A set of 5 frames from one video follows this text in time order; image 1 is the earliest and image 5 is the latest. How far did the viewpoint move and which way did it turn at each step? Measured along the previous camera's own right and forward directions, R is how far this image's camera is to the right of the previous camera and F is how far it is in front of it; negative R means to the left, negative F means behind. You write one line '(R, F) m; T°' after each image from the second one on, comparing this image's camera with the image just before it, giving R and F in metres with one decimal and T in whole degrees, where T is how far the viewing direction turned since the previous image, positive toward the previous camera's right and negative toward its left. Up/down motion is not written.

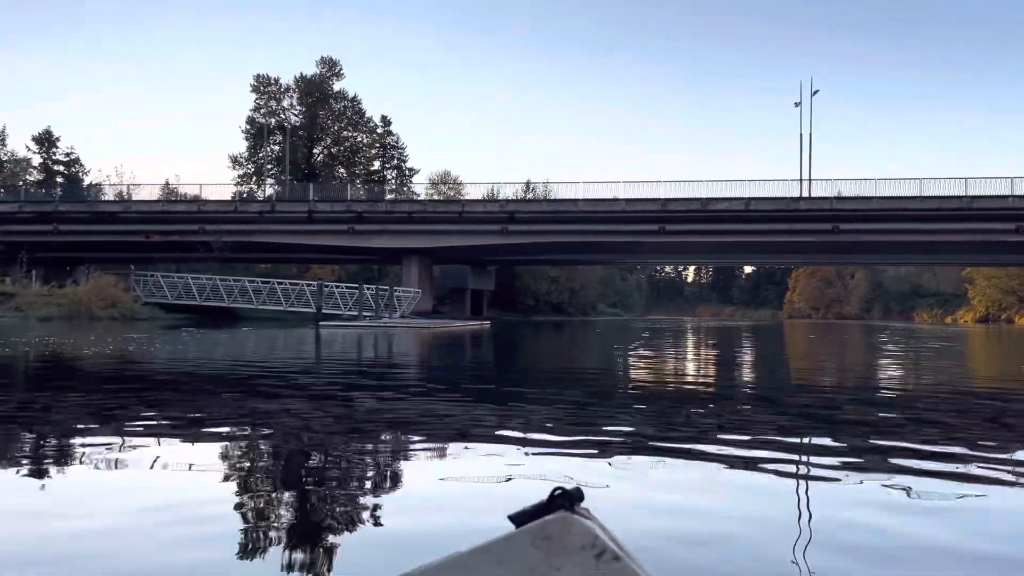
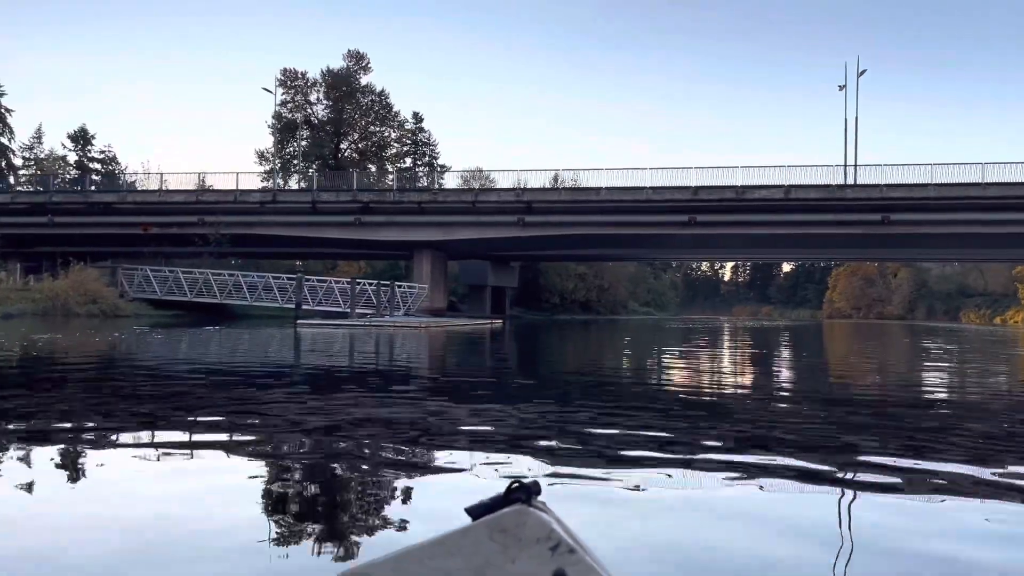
(+0.3, +1.0) m; -2°
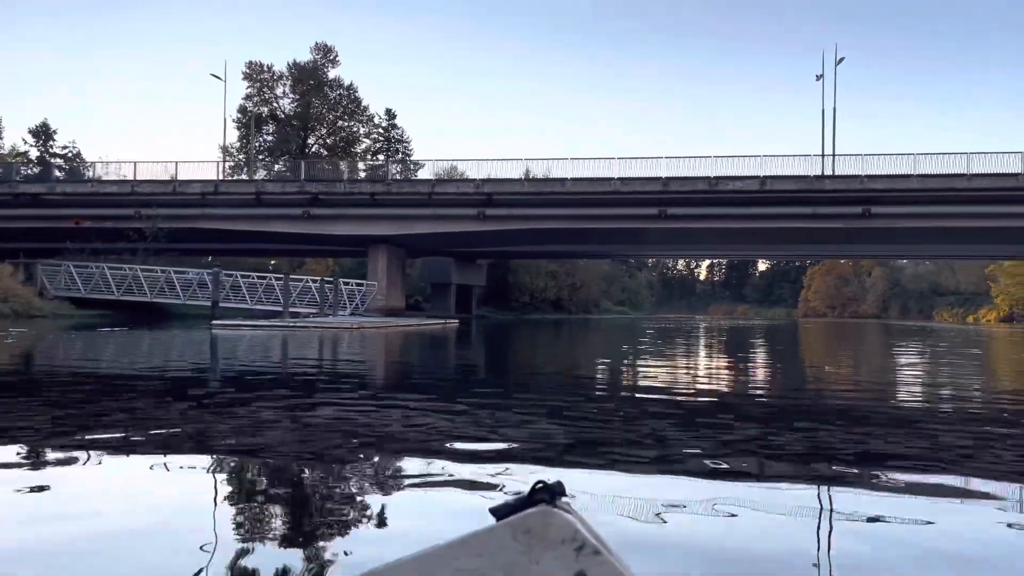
(+0.2, +0.8) m; +1°
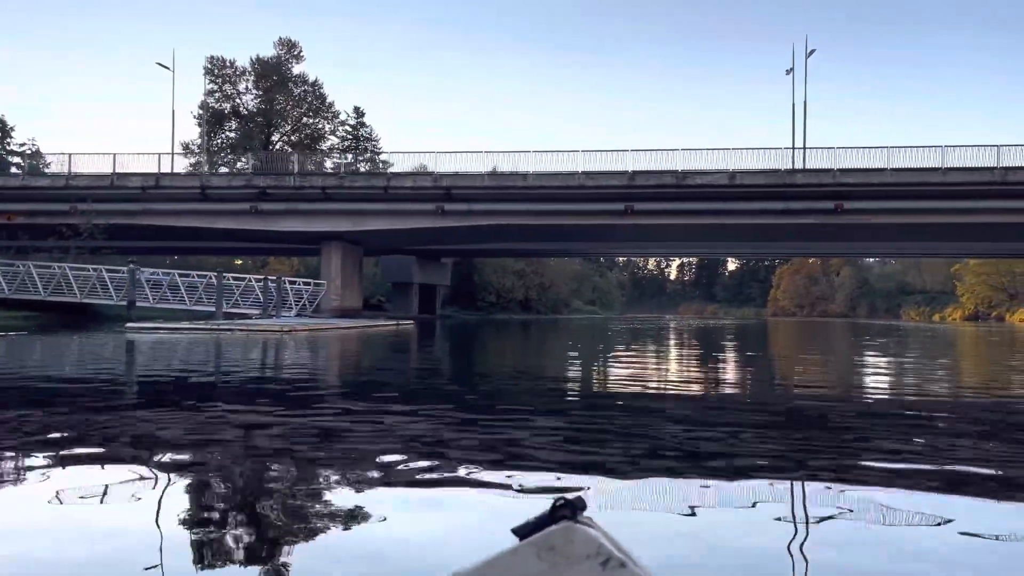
(+0.2, +0.5) m; +2°
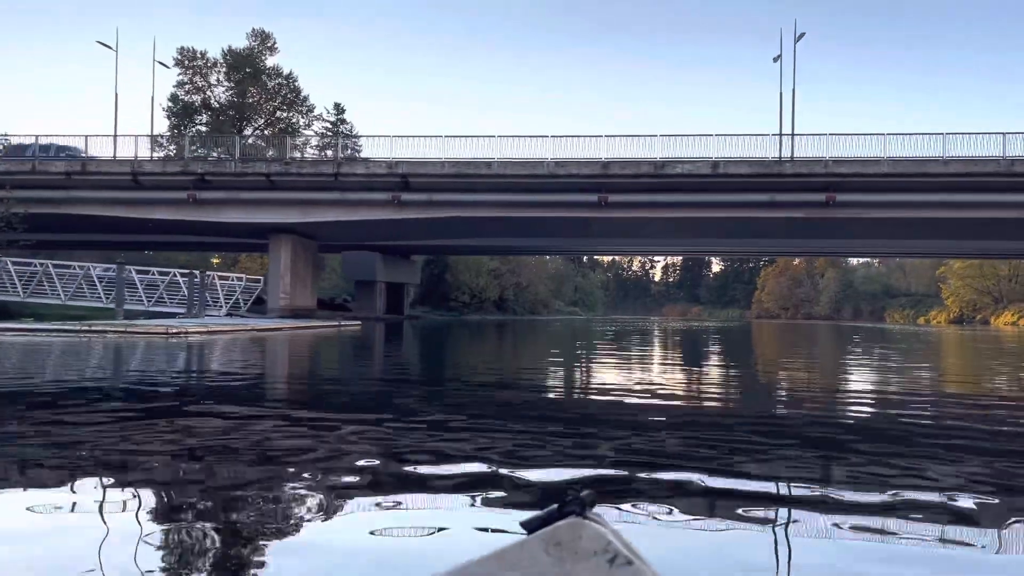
(+0.3, +1.0) m; +1°
